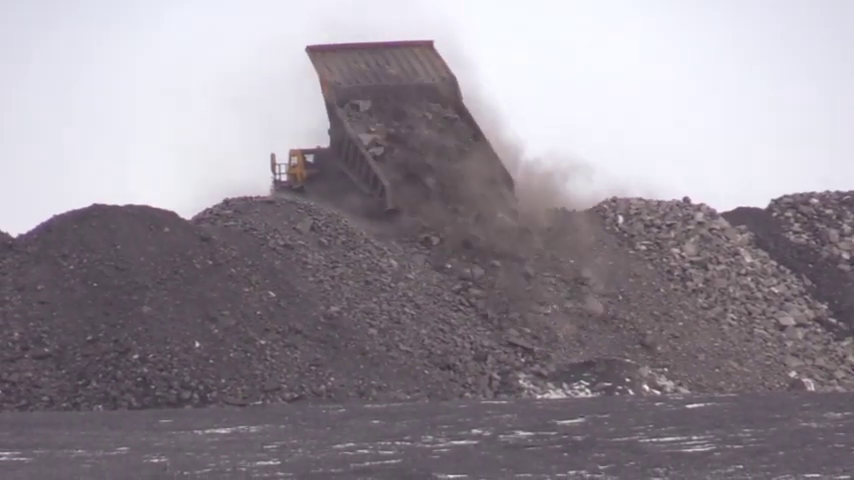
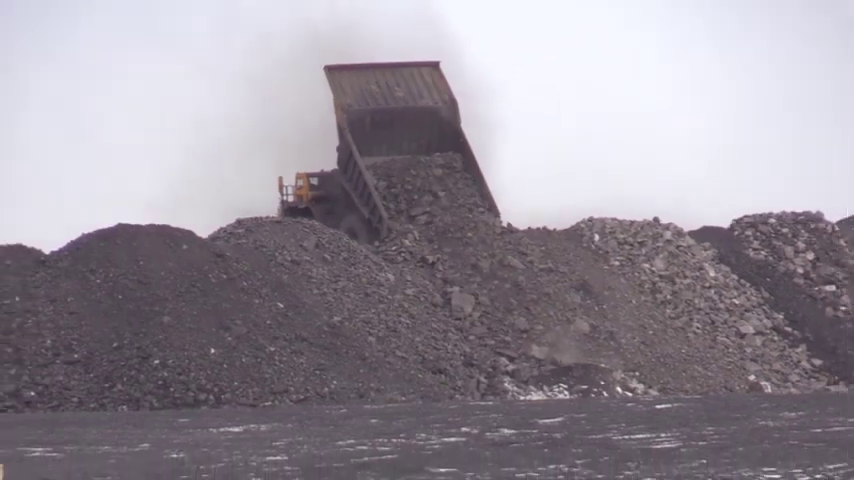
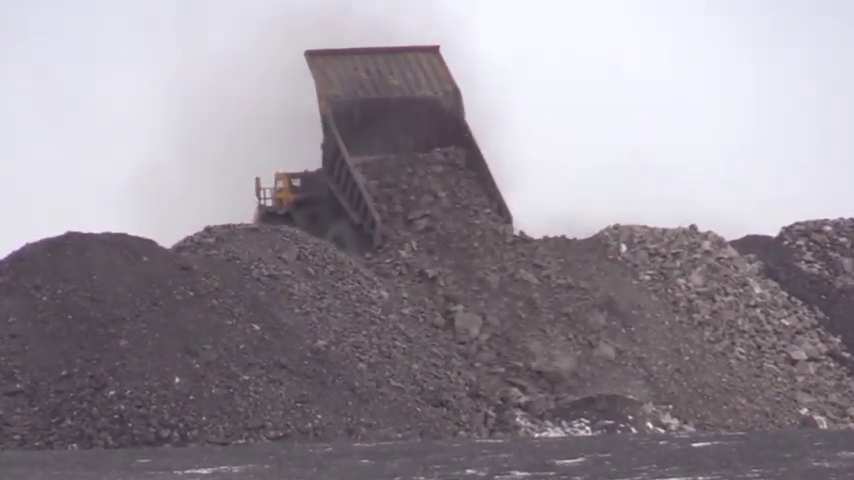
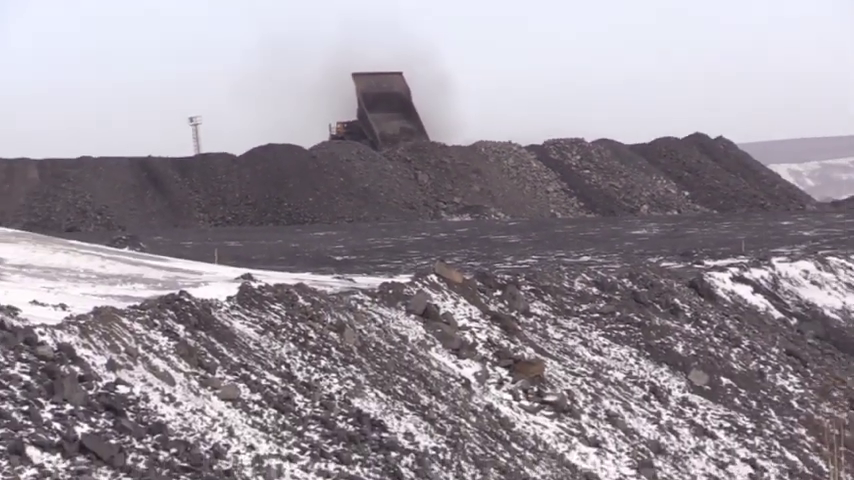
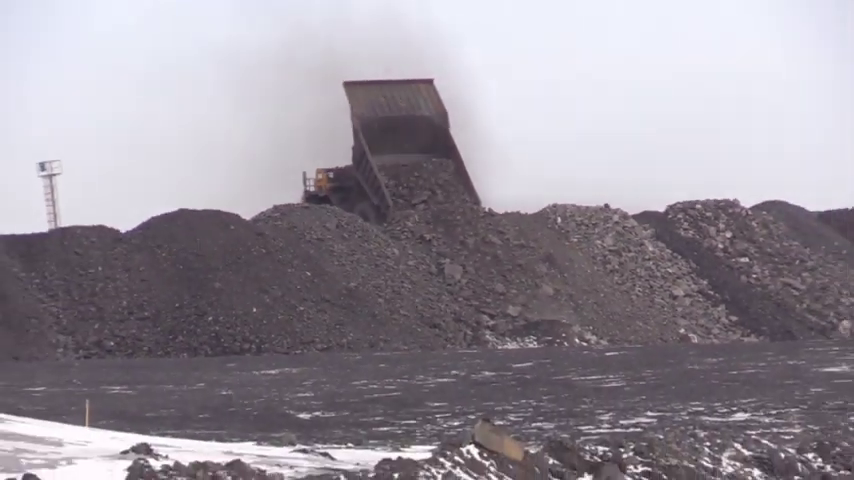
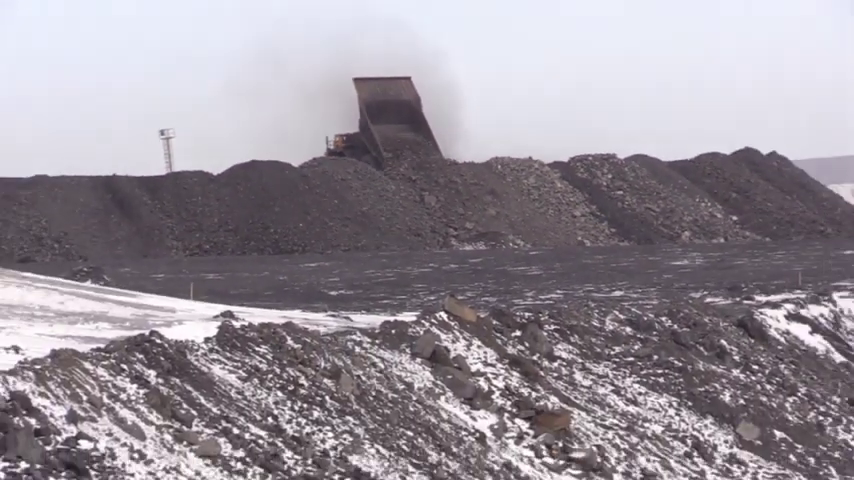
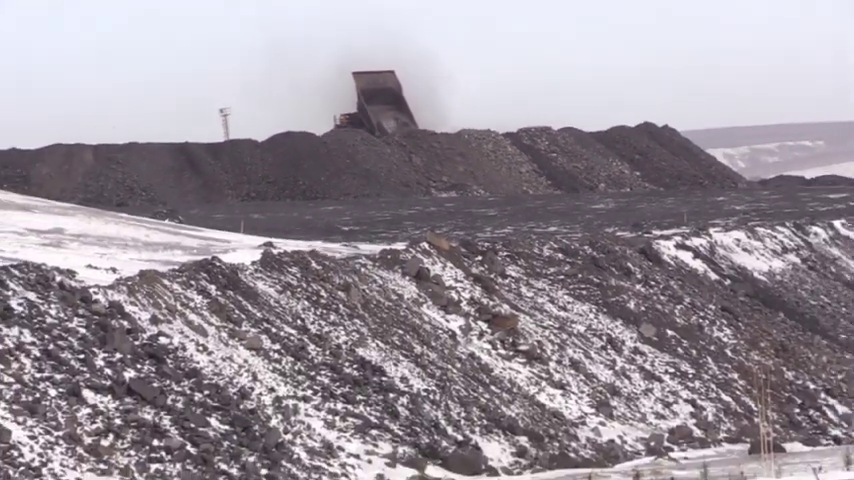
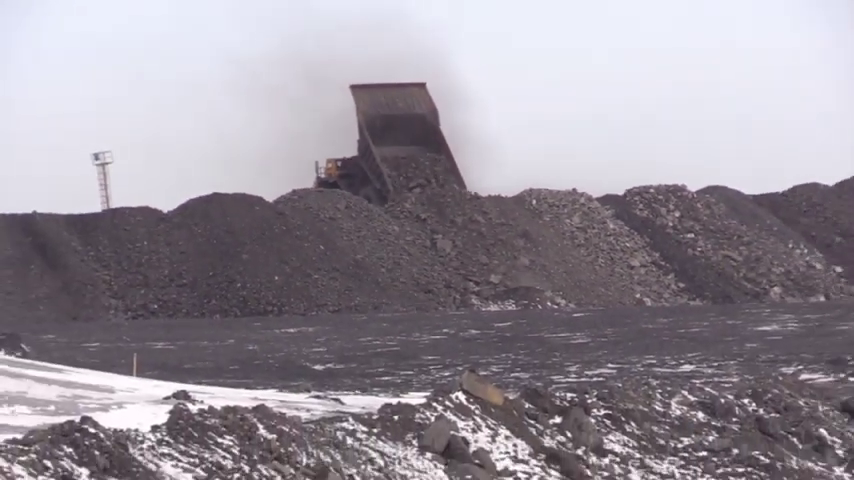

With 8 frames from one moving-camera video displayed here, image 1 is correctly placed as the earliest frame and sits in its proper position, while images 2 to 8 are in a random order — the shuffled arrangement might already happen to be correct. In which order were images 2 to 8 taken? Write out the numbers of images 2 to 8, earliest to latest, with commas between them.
3, 2, 5, 8, 6, 4, 7
